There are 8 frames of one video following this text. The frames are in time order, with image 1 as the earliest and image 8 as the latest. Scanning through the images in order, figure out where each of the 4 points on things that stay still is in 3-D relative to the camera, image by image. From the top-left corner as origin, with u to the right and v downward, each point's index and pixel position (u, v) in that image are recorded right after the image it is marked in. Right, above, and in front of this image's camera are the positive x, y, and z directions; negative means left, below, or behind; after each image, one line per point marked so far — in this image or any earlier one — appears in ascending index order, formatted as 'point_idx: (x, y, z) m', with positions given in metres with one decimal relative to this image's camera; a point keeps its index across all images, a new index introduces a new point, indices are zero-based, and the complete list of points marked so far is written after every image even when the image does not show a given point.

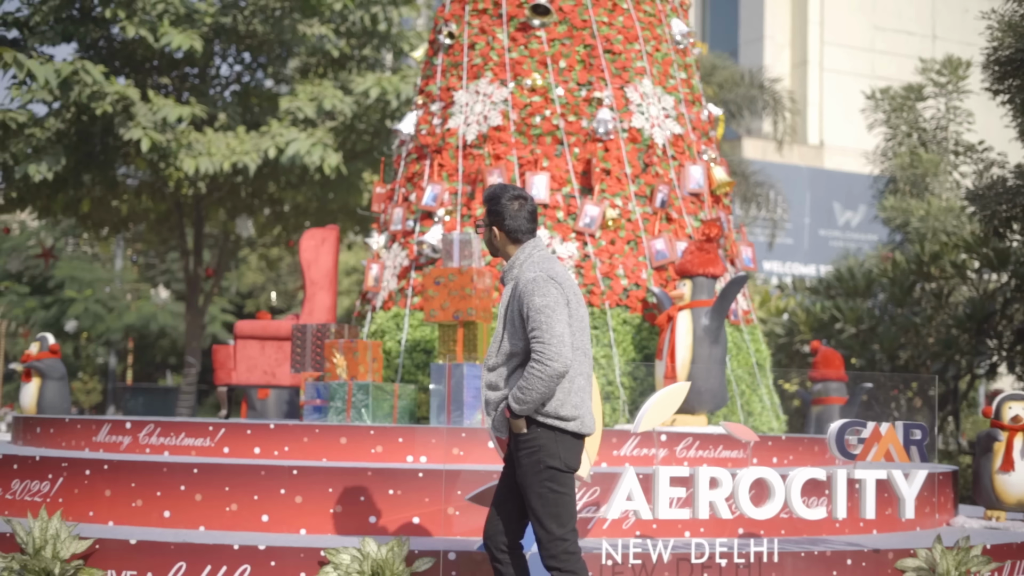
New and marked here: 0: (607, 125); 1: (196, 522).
0: (+0.8, +1.4, +9.4) m
1: (-1.9, -1.4, +6.5) m
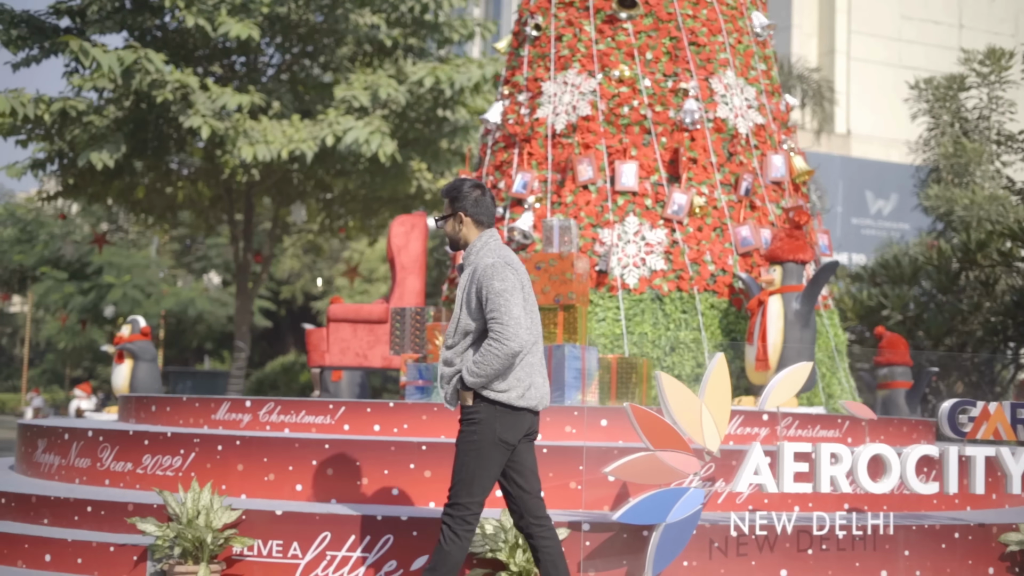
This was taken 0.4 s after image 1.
0: (+1.5, +1.5, +9.7) m
1: (-1.1, -1.3, +6.9) m
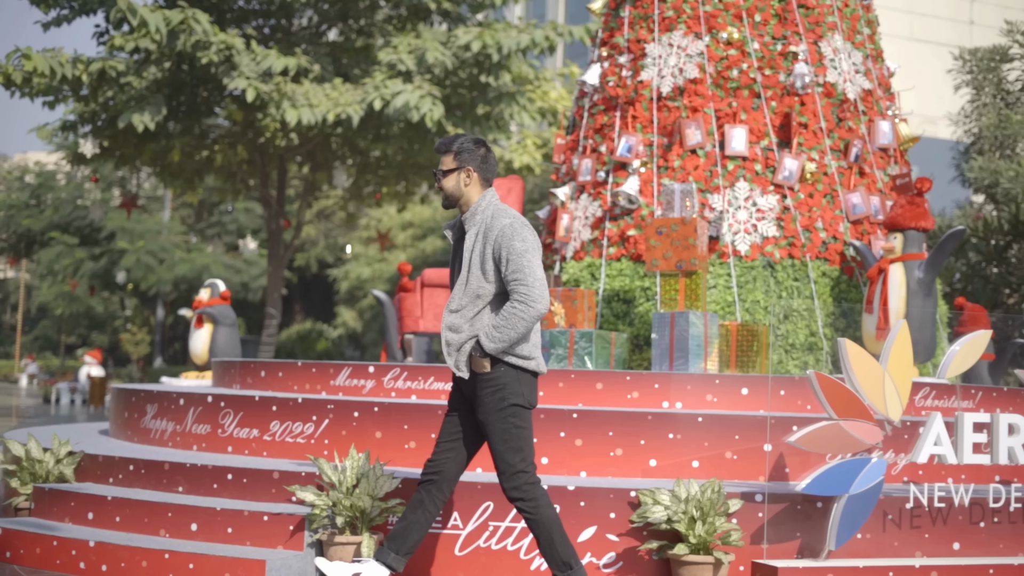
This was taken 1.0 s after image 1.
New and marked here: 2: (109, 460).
0: (+2.5, +1.8, +9.5) m
1: (-0.2, -1.0, +6.7) m
2: (-2.5, -1.1, +7.0) m
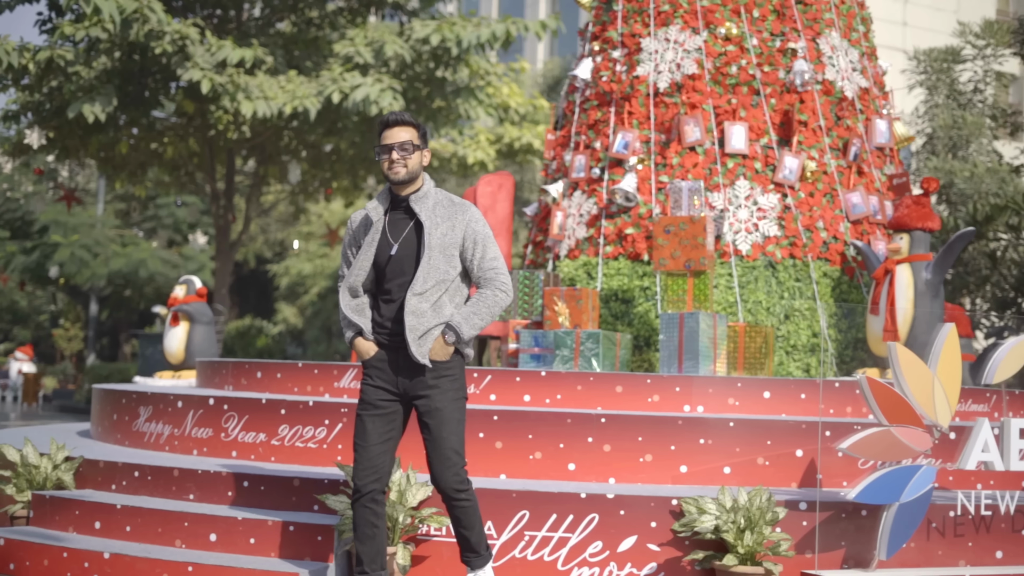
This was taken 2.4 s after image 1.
0: (+2.4, +1.8, +9.4) m
1: (-0.1, -1.0, +6.5) m
2: (-2.4, -1.1, +6.6) m
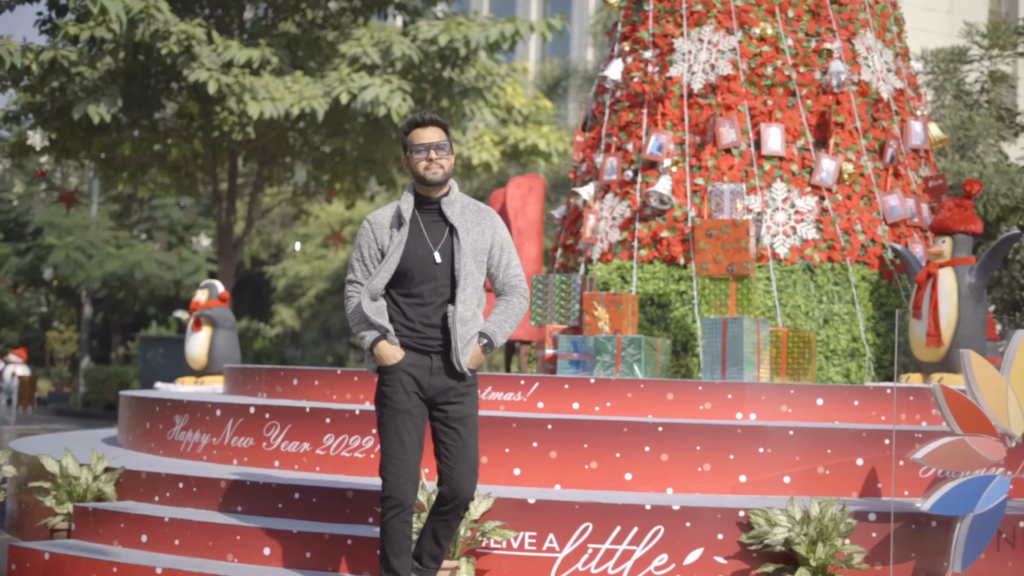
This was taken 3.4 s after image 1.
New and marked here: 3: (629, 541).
0: (+2.7, +1.7, +9.3) m
1: (+0.2, -1.1, +6.3) m
2: (-2.1, -1.1, +6.5) m
3: (+0.6, -1.3, +5.6) m
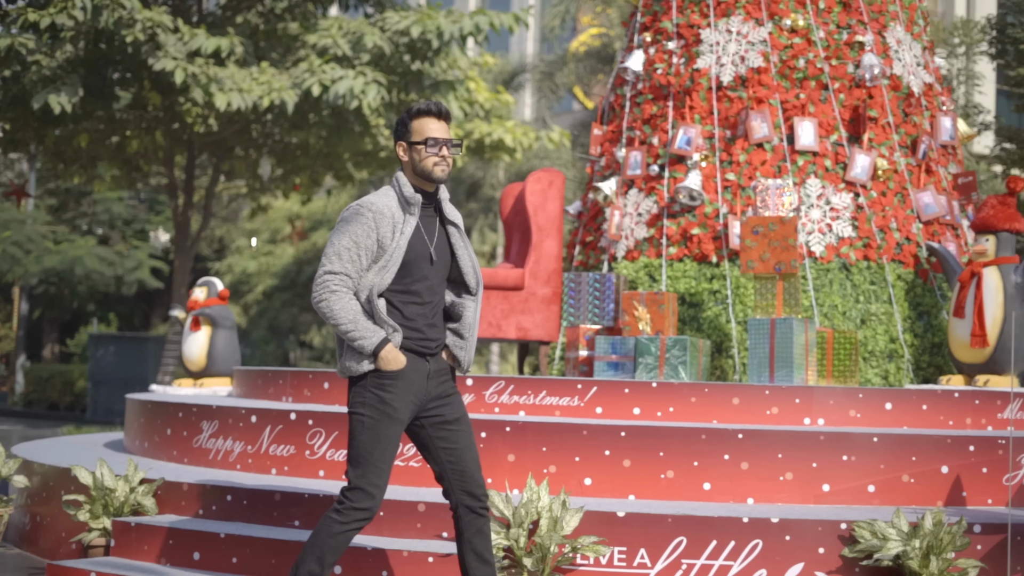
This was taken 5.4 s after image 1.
0: (+2.9, +1.7, +9.0) m
1: (+0.6, -1.1, +6.0) m
2: (-1.7, -1.1, +6.0) m
3: (+1.0, -1.3, +5.3) m
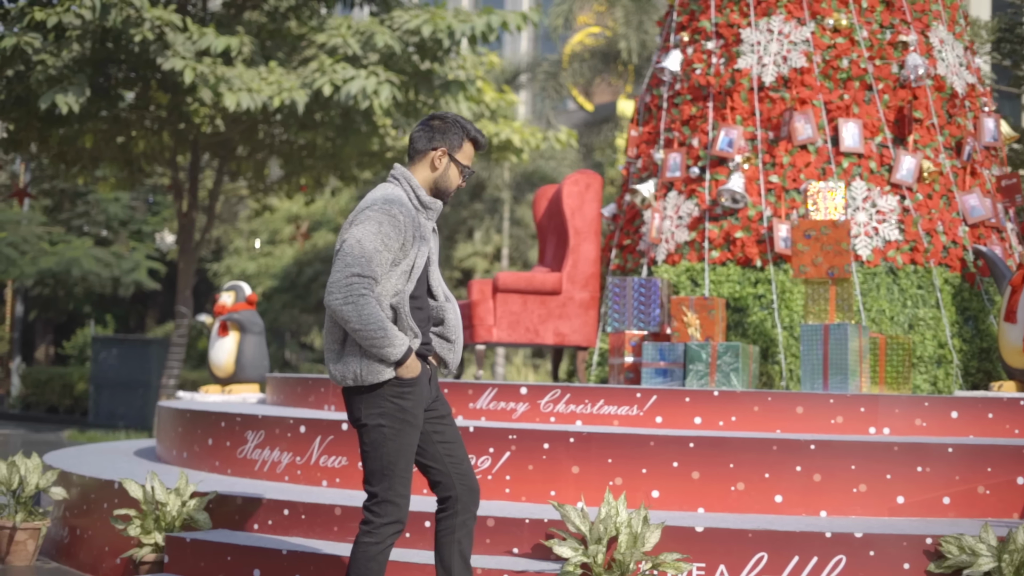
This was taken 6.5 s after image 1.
0: (+3.2, +1.7, +8.9) m
1: (+0.9, -1.1, +5.8) m
2: (-1.3, -1.1, +5.8) m
3: (+1.3, -1.3, +5.1) m
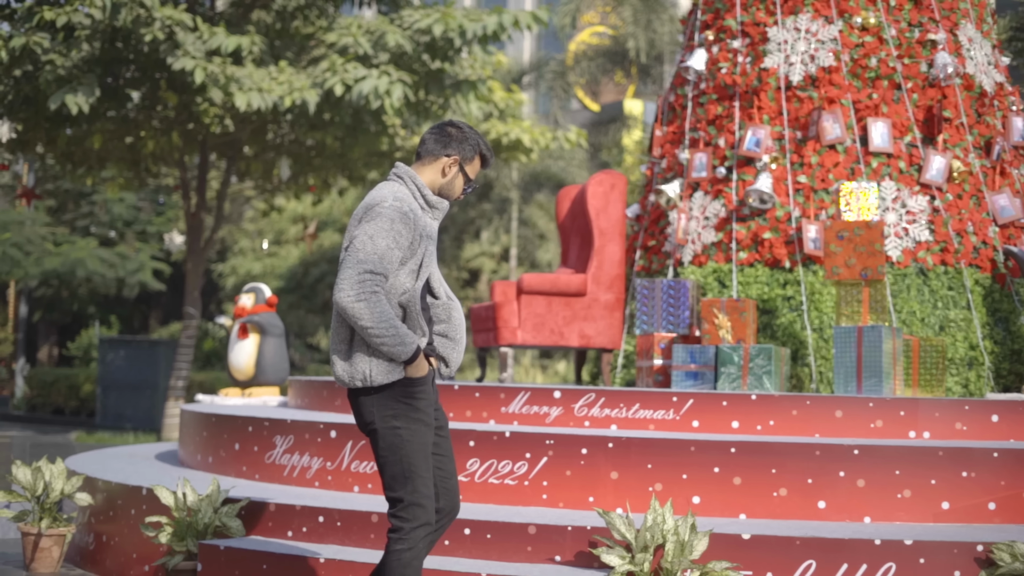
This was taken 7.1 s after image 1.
0: (+3.4, +1.7, +8.8) m
1: (+1.1, -1.1, +5.7) m
2: (-1.1, -1.1, +5.7) m
3: (+1.5, -1.3, +5.0) m
